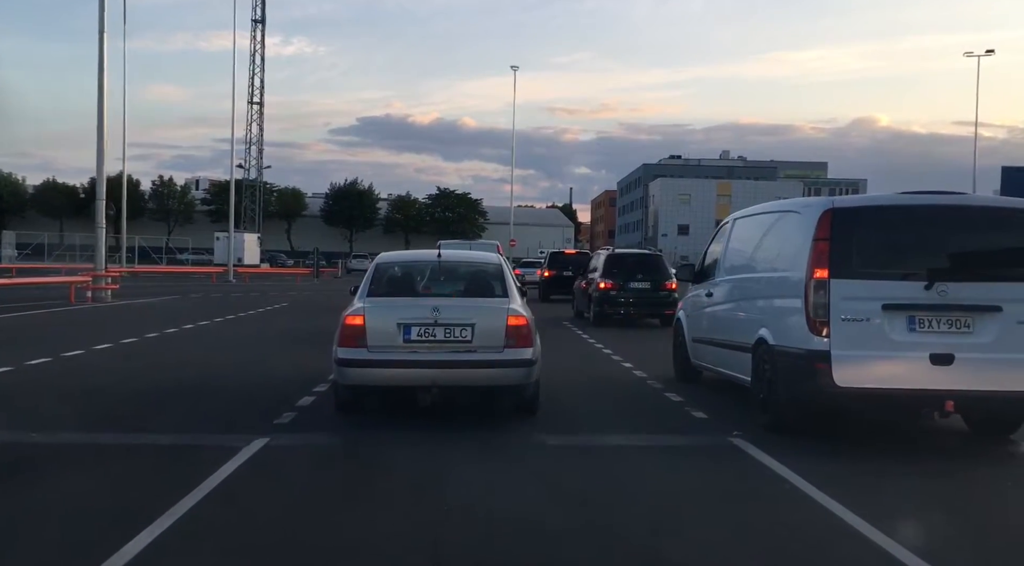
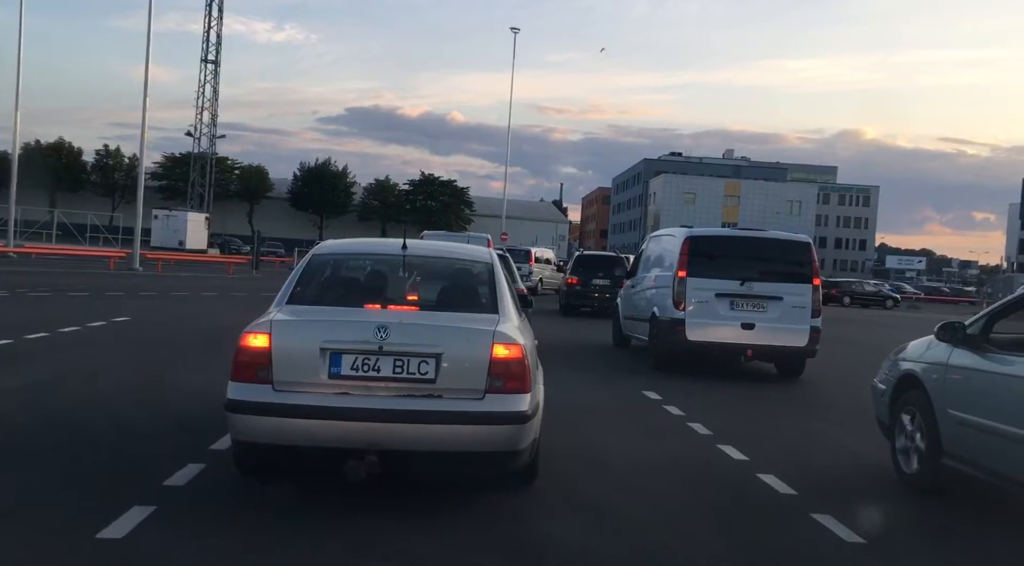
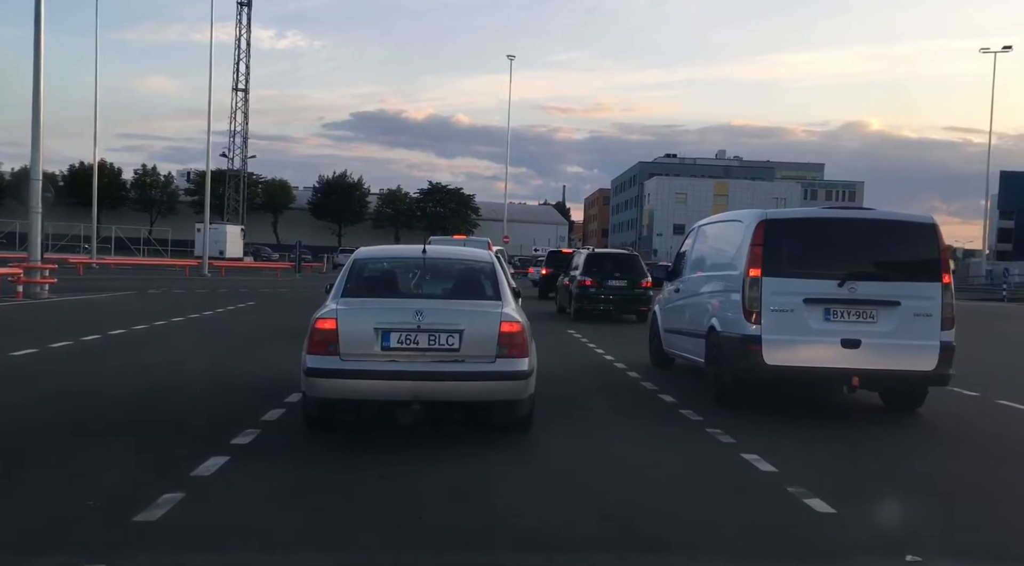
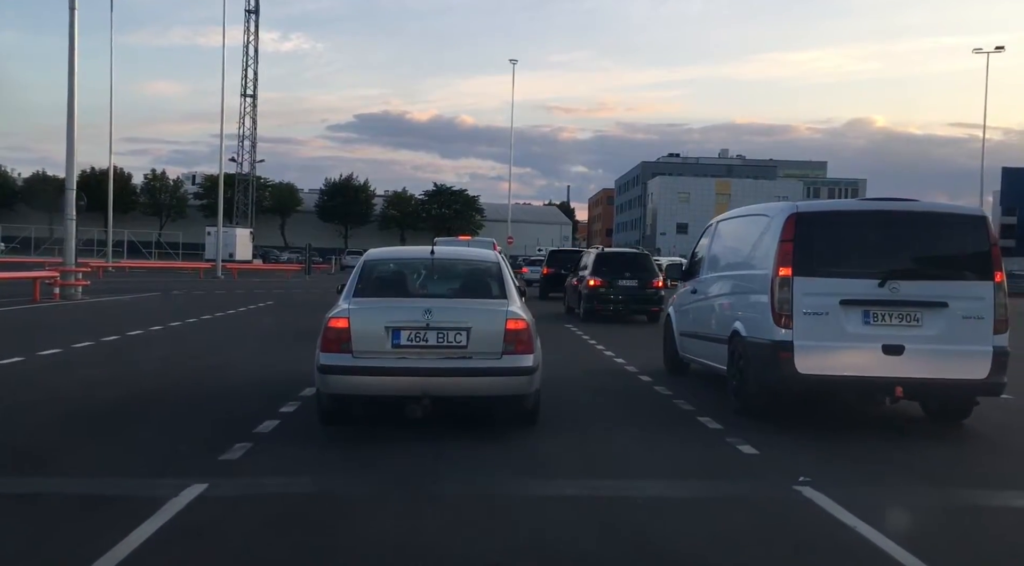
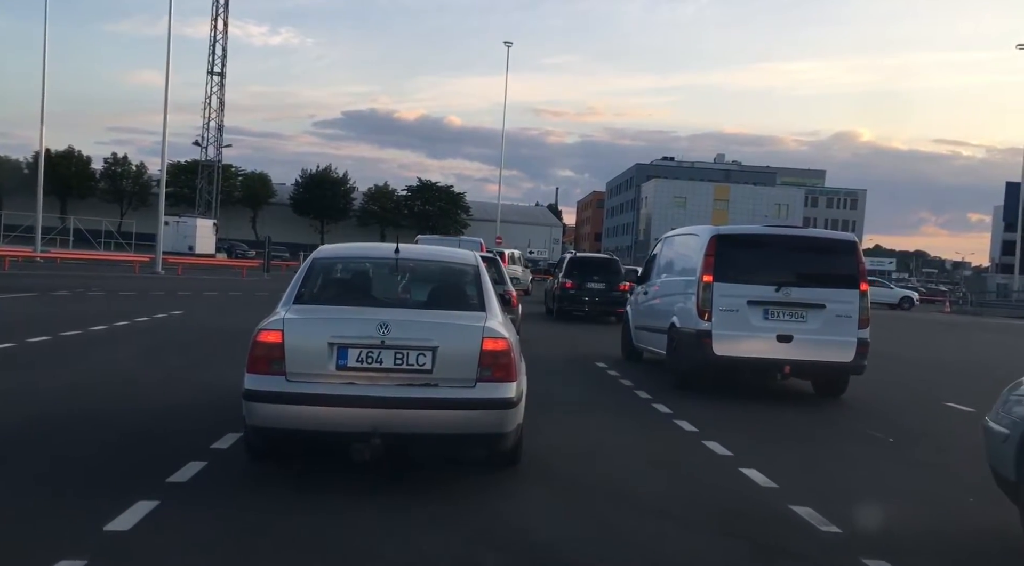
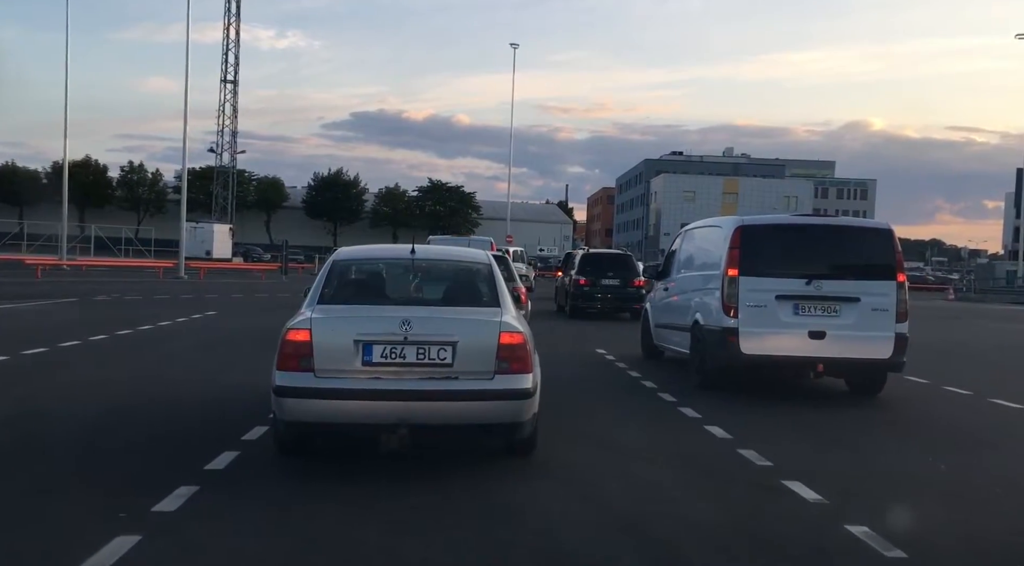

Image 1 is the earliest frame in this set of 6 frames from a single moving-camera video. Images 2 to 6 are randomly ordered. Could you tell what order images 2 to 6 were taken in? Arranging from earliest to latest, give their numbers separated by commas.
4, 3, 6, 5, 2
